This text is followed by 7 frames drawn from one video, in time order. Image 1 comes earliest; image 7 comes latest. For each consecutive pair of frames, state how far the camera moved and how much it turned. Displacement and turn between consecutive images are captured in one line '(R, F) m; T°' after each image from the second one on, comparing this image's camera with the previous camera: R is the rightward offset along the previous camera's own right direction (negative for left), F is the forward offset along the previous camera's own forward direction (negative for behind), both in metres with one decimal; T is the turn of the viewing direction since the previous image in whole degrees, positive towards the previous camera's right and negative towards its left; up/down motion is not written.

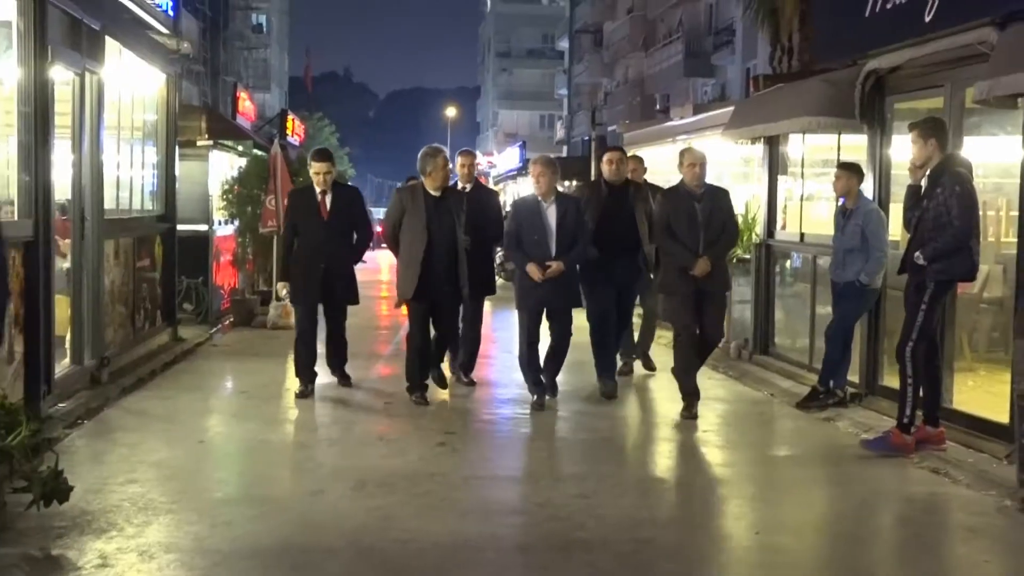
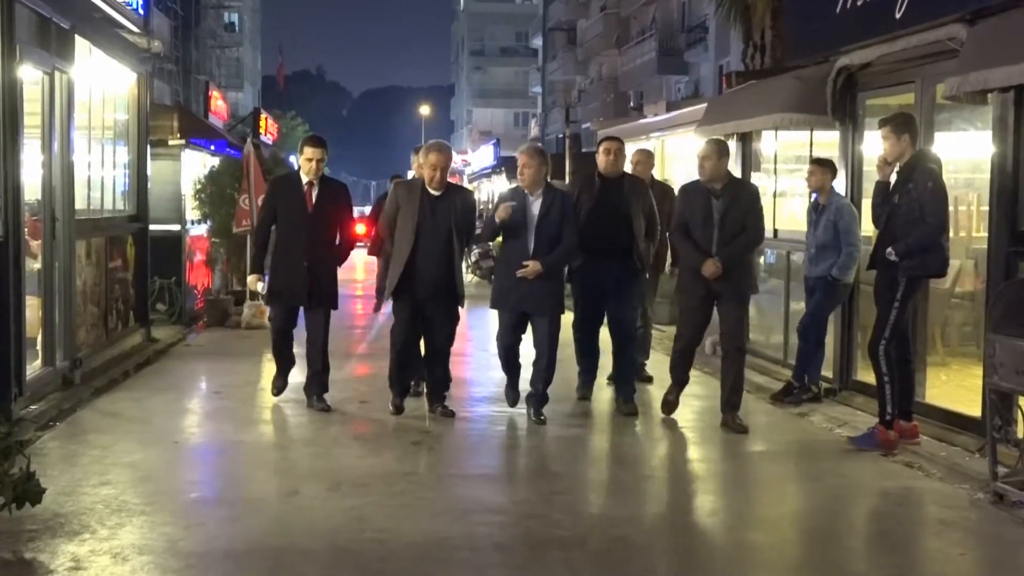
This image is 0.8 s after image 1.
(+0.2, 0.0) m; 0°
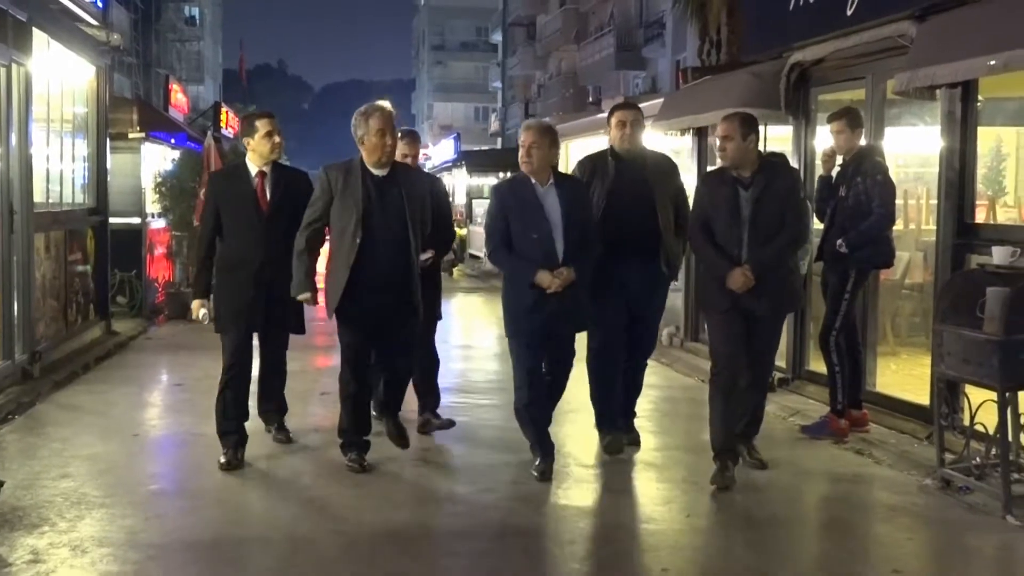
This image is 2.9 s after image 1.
(0.0, -0.1) m; +2°
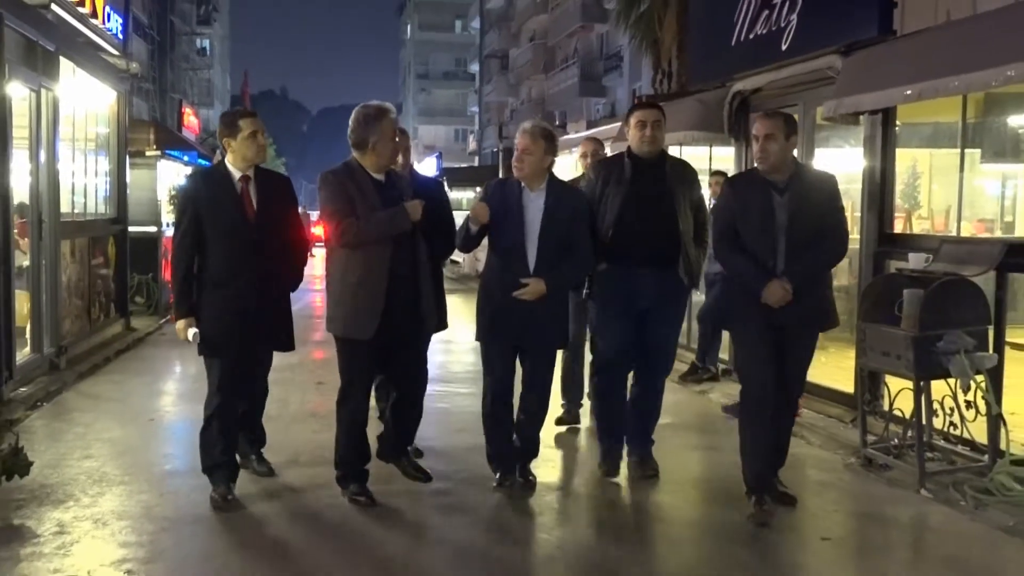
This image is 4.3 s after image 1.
(+0.1, -0.7) m; +1°
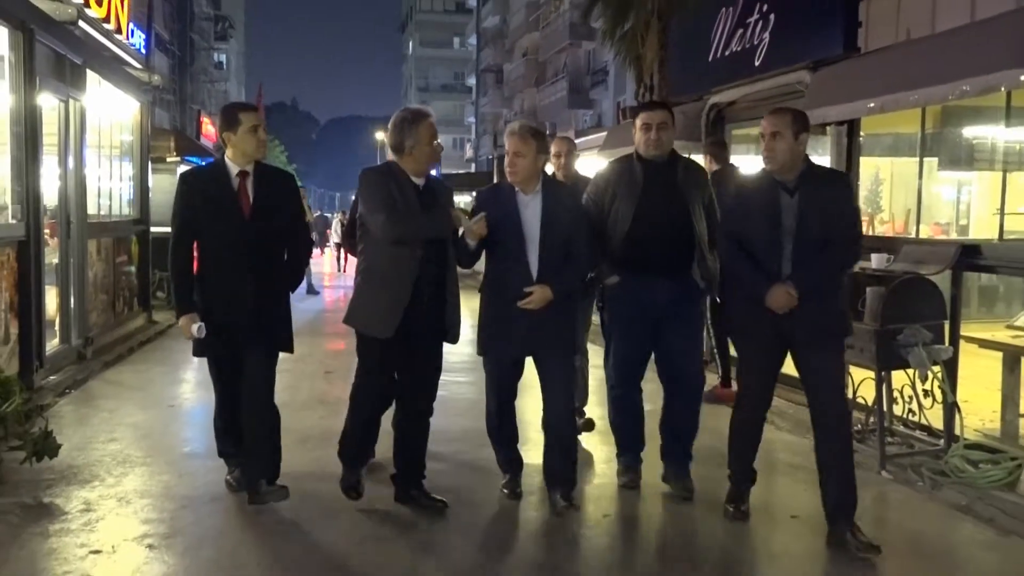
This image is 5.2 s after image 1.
(+0.1, -0.5) m; 0°
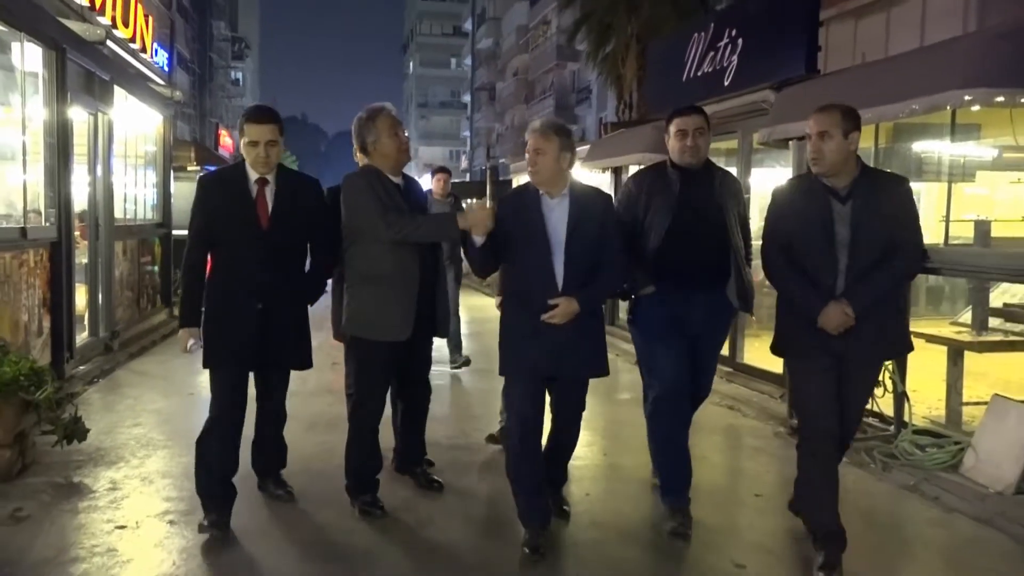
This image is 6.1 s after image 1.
(0.0, -0.7) m; 0°
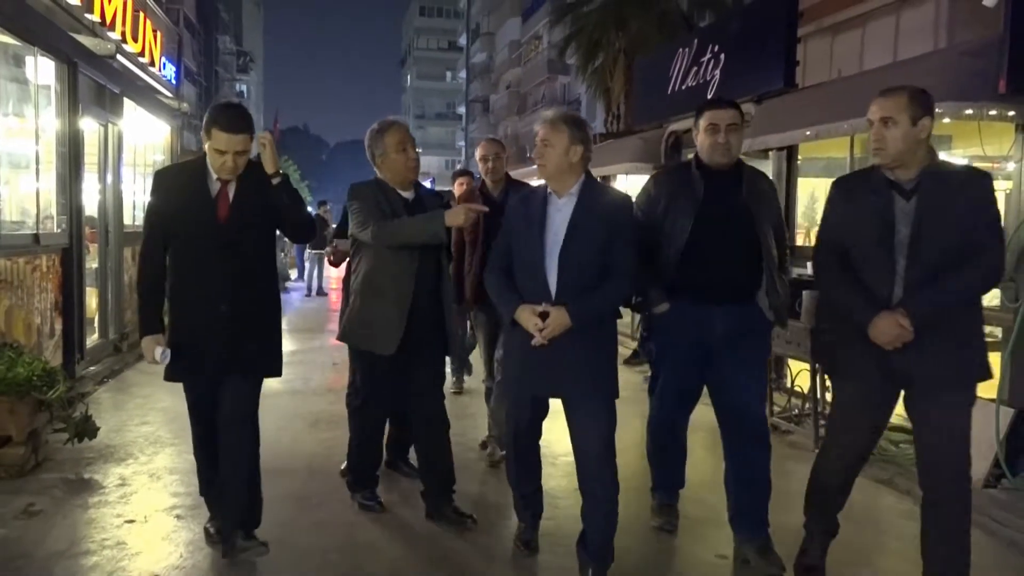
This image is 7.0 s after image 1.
(0.0, -0.4) m; 0°
